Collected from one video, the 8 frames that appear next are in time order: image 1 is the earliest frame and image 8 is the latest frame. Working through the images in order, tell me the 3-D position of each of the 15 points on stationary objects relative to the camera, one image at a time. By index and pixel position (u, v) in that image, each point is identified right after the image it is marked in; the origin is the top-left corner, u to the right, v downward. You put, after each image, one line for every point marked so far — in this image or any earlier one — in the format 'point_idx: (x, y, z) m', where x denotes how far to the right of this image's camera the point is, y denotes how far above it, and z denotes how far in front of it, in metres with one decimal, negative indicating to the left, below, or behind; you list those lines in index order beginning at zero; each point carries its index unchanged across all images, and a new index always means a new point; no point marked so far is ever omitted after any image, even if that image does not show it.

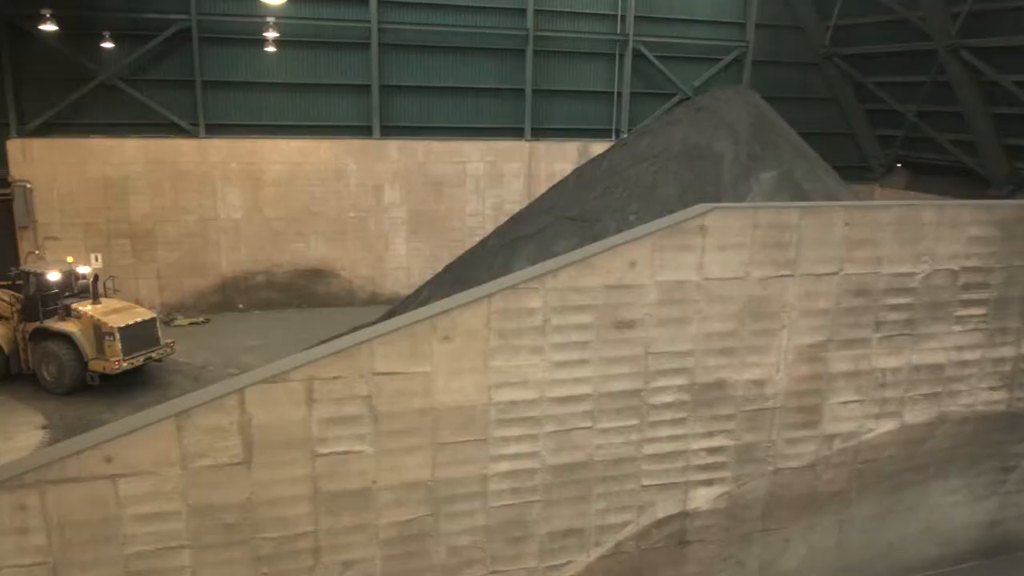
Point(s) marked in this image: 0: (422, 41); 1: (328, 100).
0: (-1.9, +5.1, +17.2) m
1: (-3.8, +3.9, +17.0) m
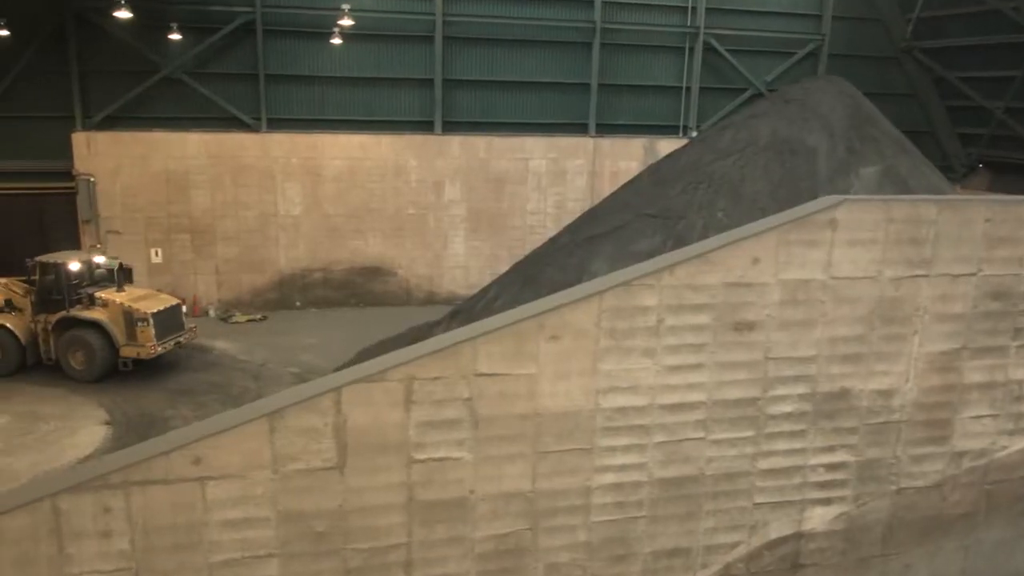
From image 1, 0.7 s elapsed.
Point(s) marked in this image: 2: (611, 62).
0: (-0.5, +5.1, +16.8) m
1: (-2.4, +3.9, +16.7) m
2: (+2.1, +4.8, +17.5) m
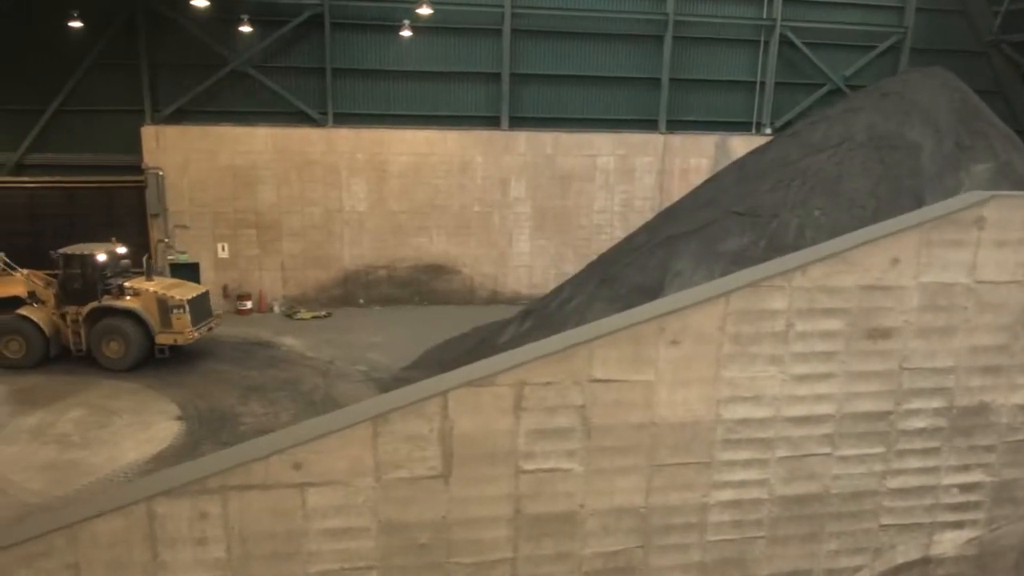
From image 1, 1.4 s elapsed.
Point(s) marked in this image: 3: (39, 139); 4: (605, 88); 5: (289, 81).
0: (+0.9, +5.2, +16.4) m
1: (-1.1, +3.9, +16.4) m
2: (+3.5, +4.7, +17.0) m
3: (-8.9, +2.8, +15.6) m
4: (+1.9, +4.1, +16.9) m
5: (-4.3, +4.0, +15.9) m
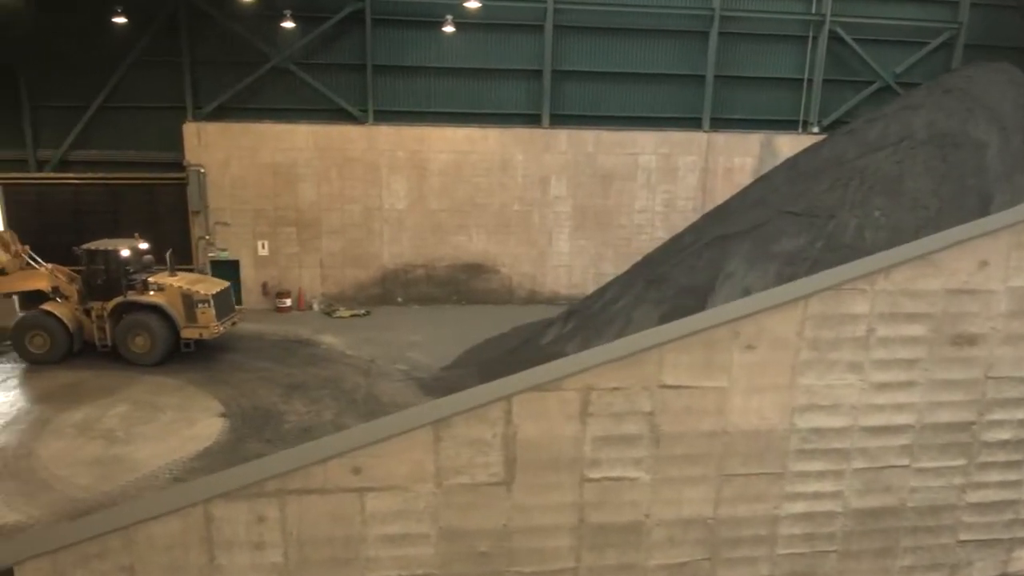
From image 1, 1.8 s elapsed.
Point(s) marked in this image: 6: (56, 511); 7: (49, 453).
0: (+1.7, +5.2, +16.1) m
1: (-0.3, +4.0, +16.3) m
2: (+4.3, +4.7, +16.6) m
3: (-8.1, +2.9, +15.7) m
4: (+2.8, +4.1, +16.6) m
5: (-3.5, +4.0, +15.8) m
6: (-4.6, -2.2, +8.3) m
7: (-5.5, -1.9, +9.6) m
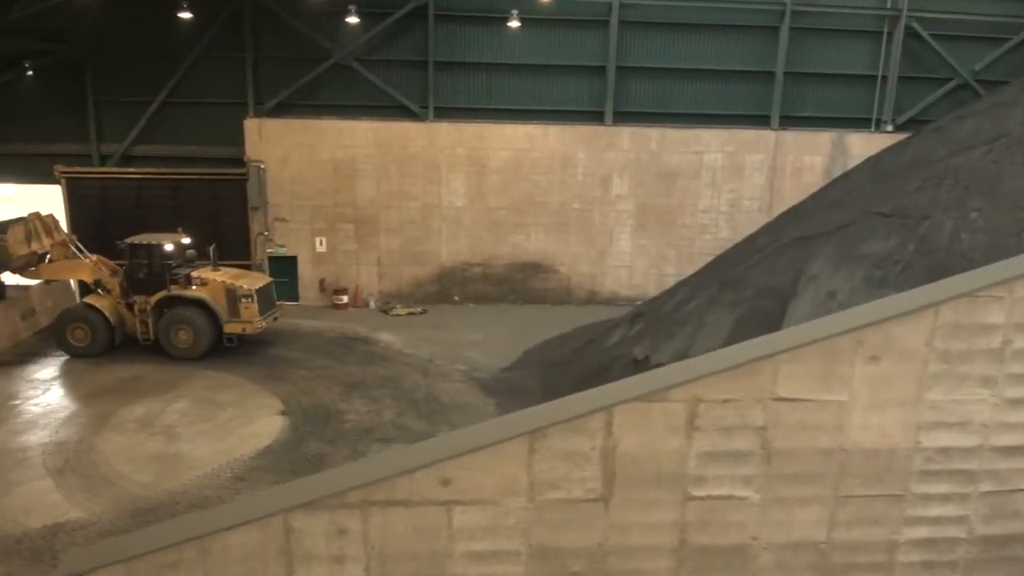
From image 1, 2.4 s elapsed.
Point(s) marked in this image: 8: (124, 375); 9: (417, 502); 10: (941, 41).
0: (+2.9, +5.1, +15.7) m
1: (+0.9, +4.0, +15.9) m
2: (+5.6, +4.6, +16.0) m
3: (-7.0, +3.0, +15.8) m
4: (+4.0, +4.0, +16.1) m
5: (-2.3, +4.1, +15.6) m
6: (-3.9, -2.2, +8.2) m
7: (-4.7, -1.9, +9.6) m
8: (-5.8, -1.3, +12.3) m
9: (-0.5, -1.1, +4.4) m
10: (+8.4, +4.8, +16.1) m
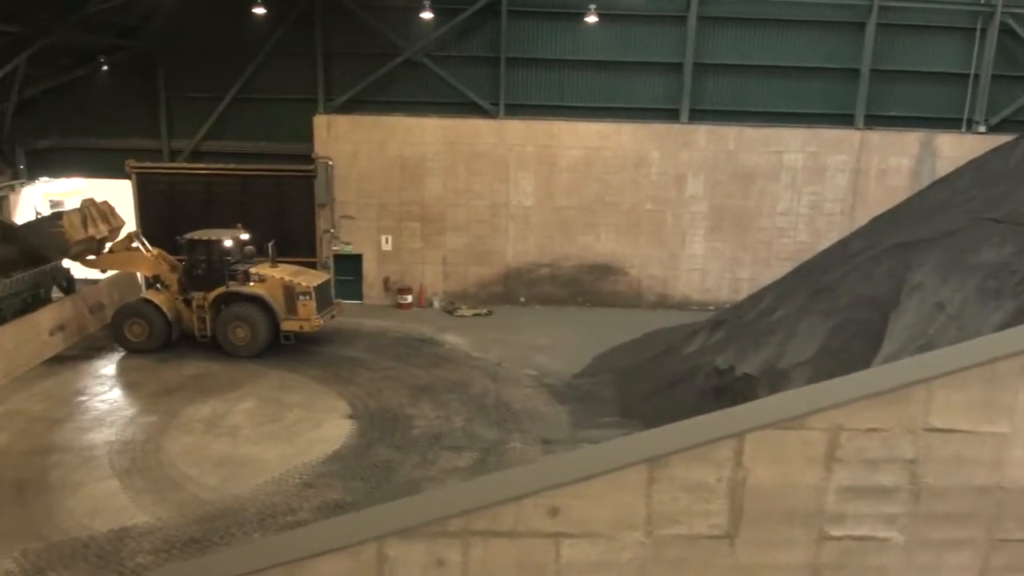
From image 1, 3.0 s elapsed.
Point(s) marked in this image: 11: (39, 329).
0: (+4.3, +5.0, +15.0) m
1: (+2.3, +3.9, +15.4) m
2: (+6.9, +4.5, +15.2) m
3: (-5.6, +3.1, +15.7) m
4: (+5.3, +3.9, +15.4) m
5: (-1.0, +4.1, +15.3) m
6: (-3.1, -2.2, +8.0) m
7: (-3.8, -1.8, +9.4) m
8: (-4.8, -1.2, +12.2) m
9: (+0.1, -1.2, +4.0) m
10: (+9.7, +4.6, +15.1) m
11: (-7.2, -0.6, +12.6) m
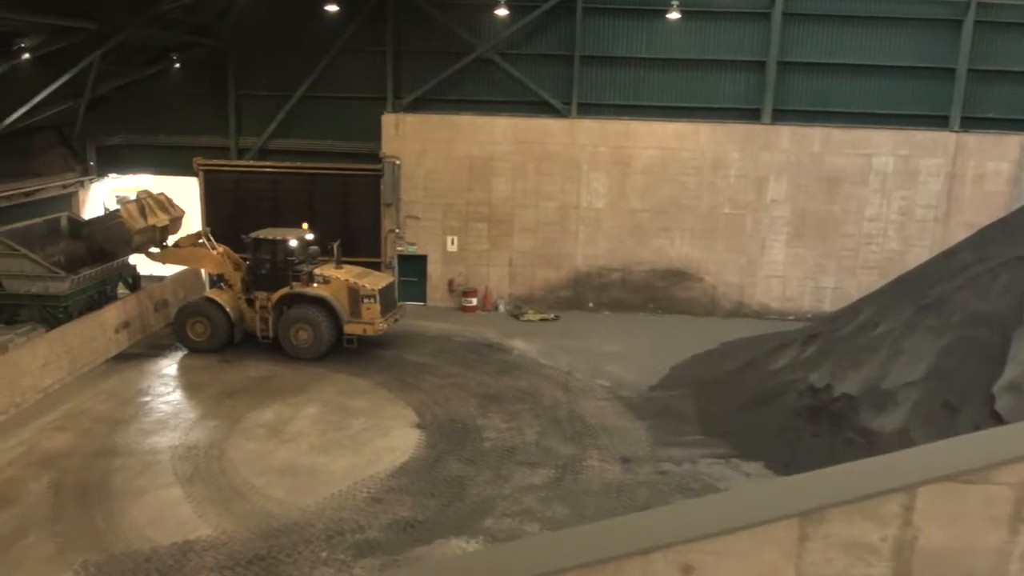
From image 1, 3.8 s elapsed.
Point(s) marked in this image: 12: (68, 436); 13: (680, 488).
0: (+5.6, +4.9, +14.2) m
1: (+3.6, +3.8, +14.6) m
2: (+8.2, +4.3, +14.2) m
3: (-4.3, +3.1, +15.5) m
4: (+6.6, +3.7, +14.5) m
5: (+0.4, +4.0, +14.8) m
6: (-2.4, -2.2, +7.6) m
7: (-3.0, -1.8, +9.1) m
8: (-3.7, -1.2, +11.9) m
9: (+0.6, -1.3, +3.4) m
10: (+11.0, +4.4, +13.9) m
11: (-6.2, -0.6, +12.5) m
12: (-5.2, -1.7, +9.6) m
13: (+1.7, -2.1, +8.6) m
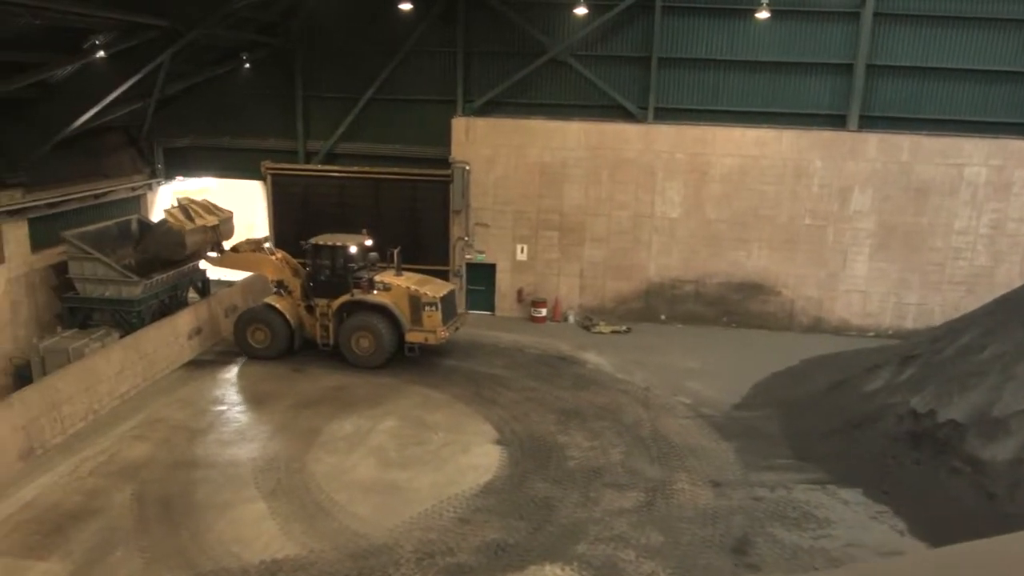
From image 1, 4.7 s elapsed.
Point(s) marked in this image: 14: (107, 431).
0: (+6.8, +4.6, +13.6) m
1: (+4.9, +3.5, +14.1) m
2: (+9.5, +4.0, +13.5) m
3: (-3.0, +3.0, +15.4) m
4: (+7.9, +3.4, +13.9) m
5: (+1.7, +3.8, +14.5) m
6: (-1.5, -2.3, +7.4) m
7: (-2.0, -2.0, +8.9) m
8: (-2.6, -1.4, +11.8) m
9: (+1.2, -1.4, +3.1) m
10: (+12.3, +4.0, +13.1) m
11: (-5.0, -0.7, +12.4) m
12: (-4.2, -1.8, +9.5) m
13: (+2.6, -2.3, +8.2) m
14: (-4.8, -1.7, +9.9) m
